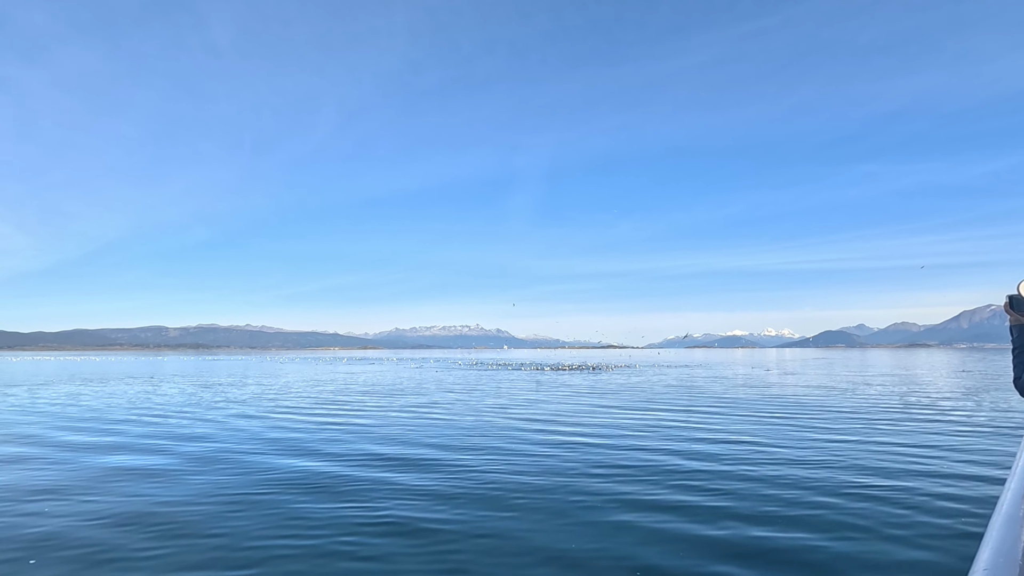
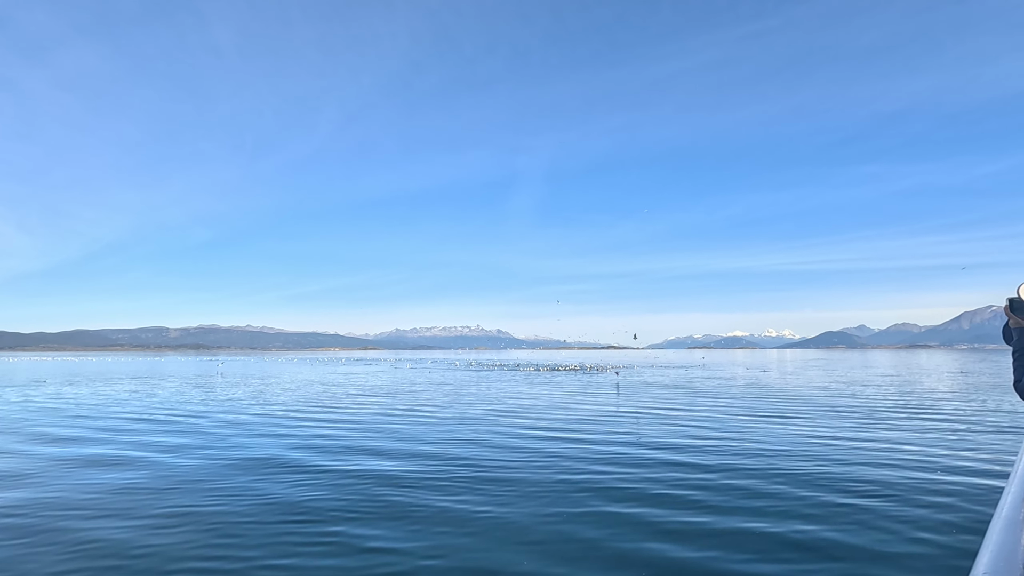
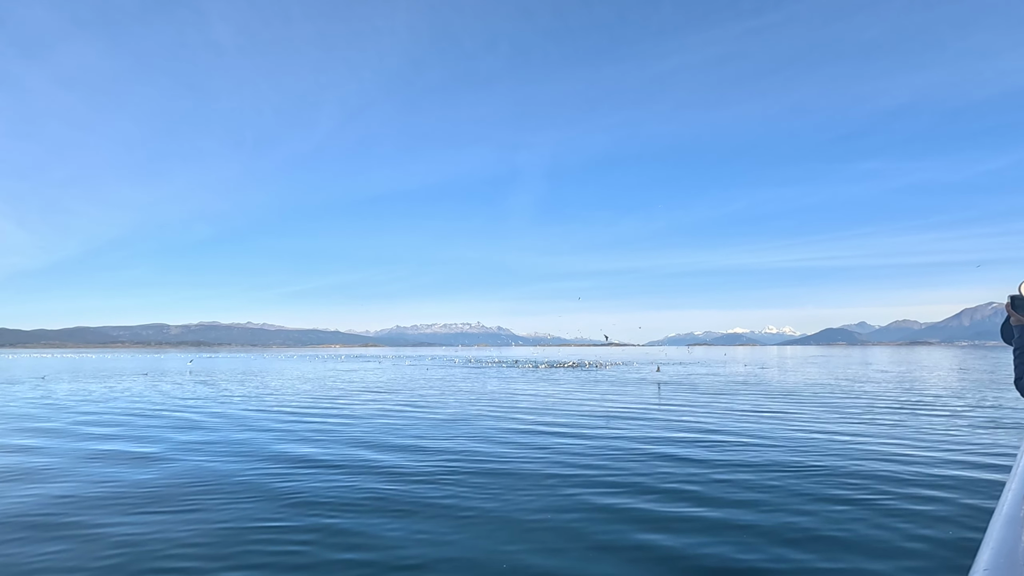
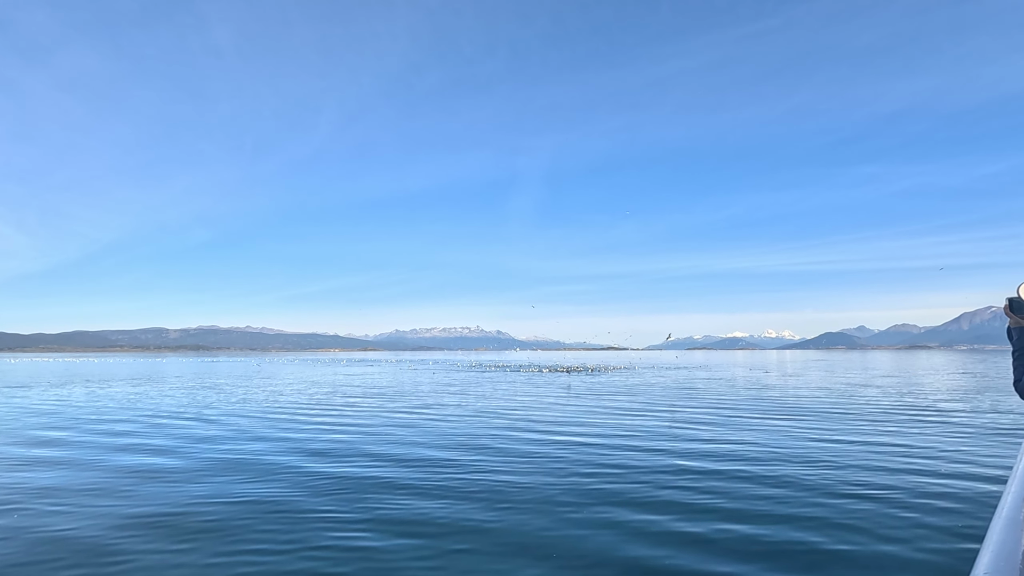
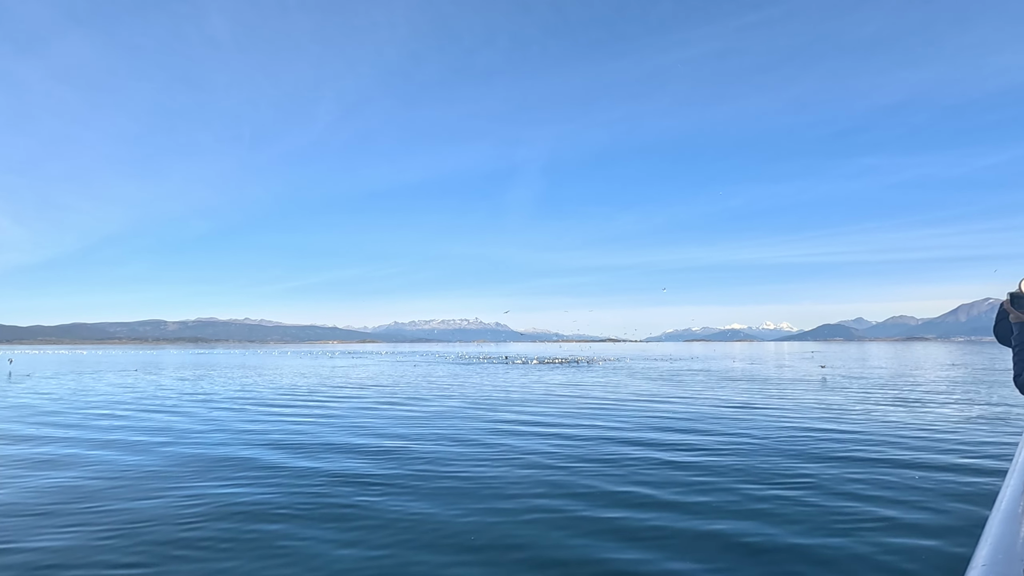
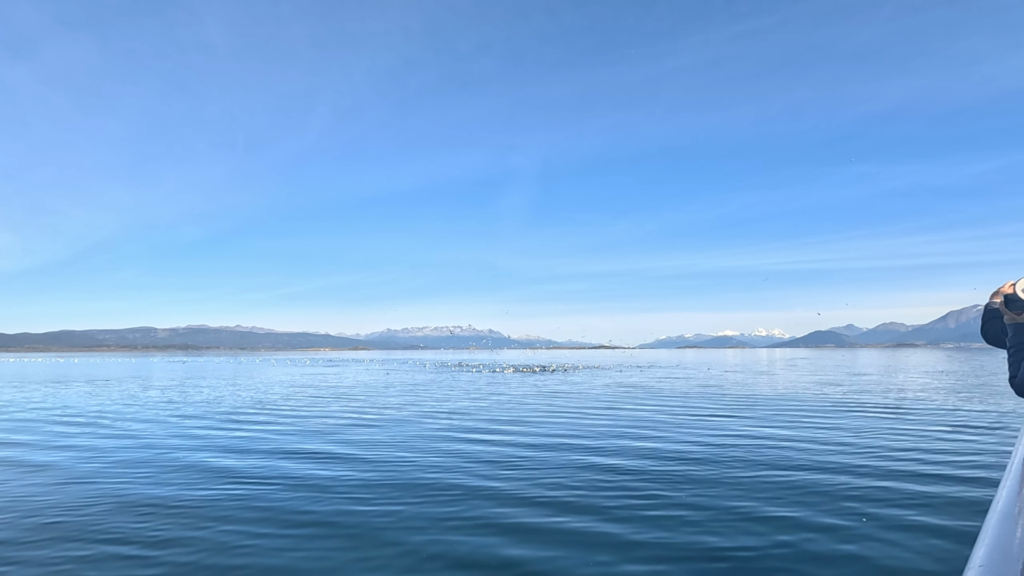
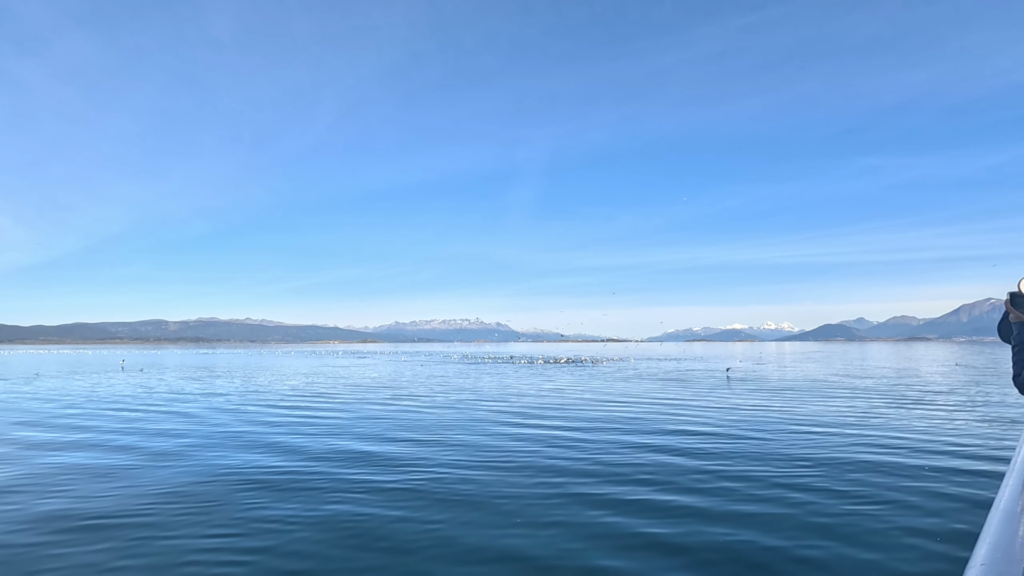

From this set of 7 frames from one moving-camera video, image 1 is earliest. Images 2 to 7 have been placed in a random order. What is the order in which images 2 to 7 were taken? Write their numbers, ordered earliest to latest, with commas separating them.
4, 2, 3, 7, 5, 6
